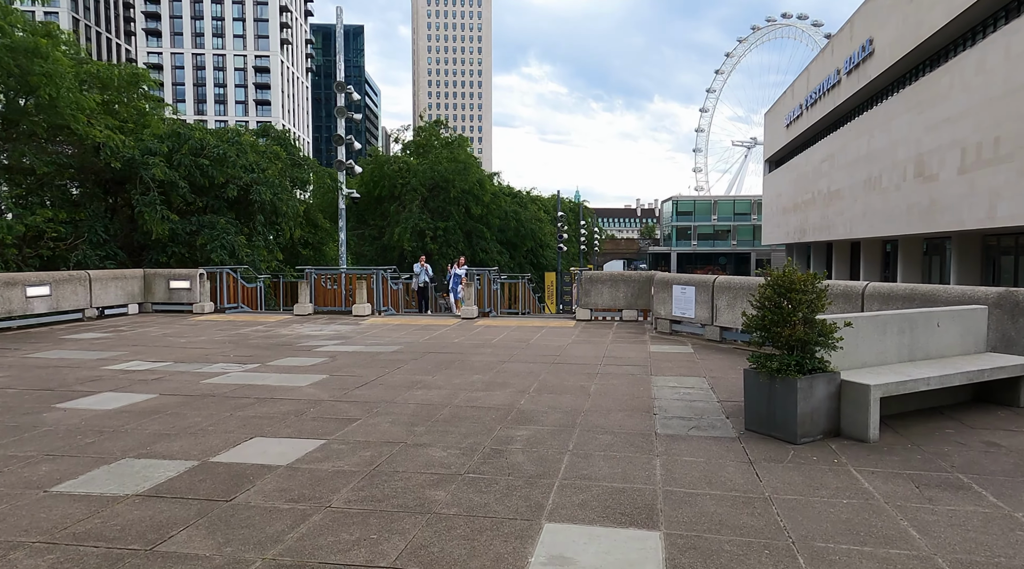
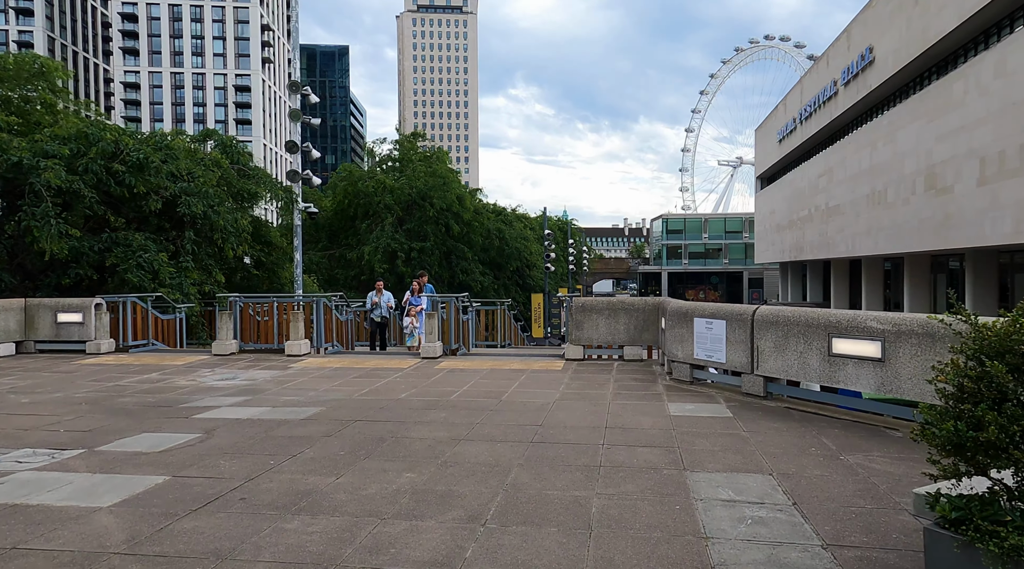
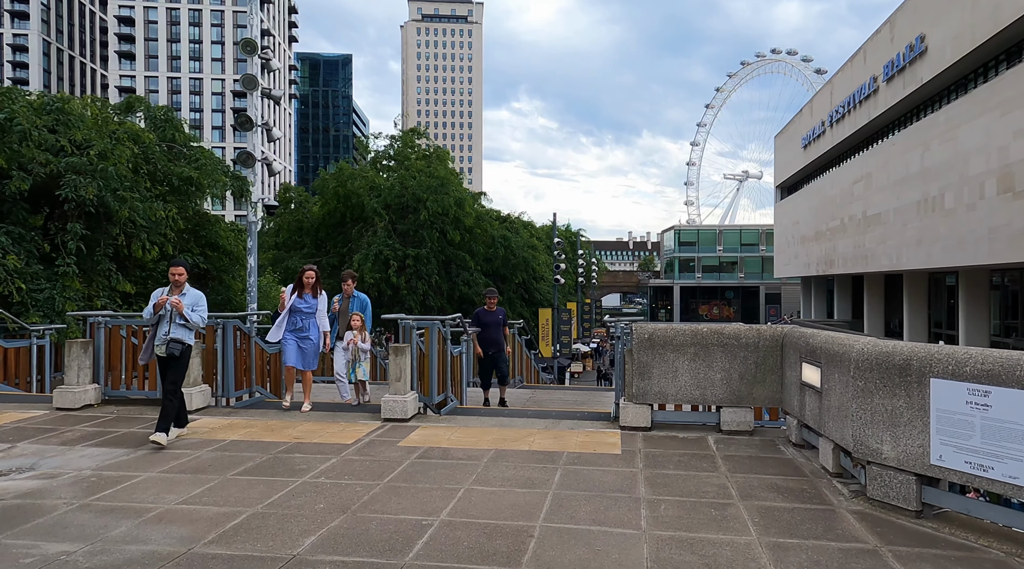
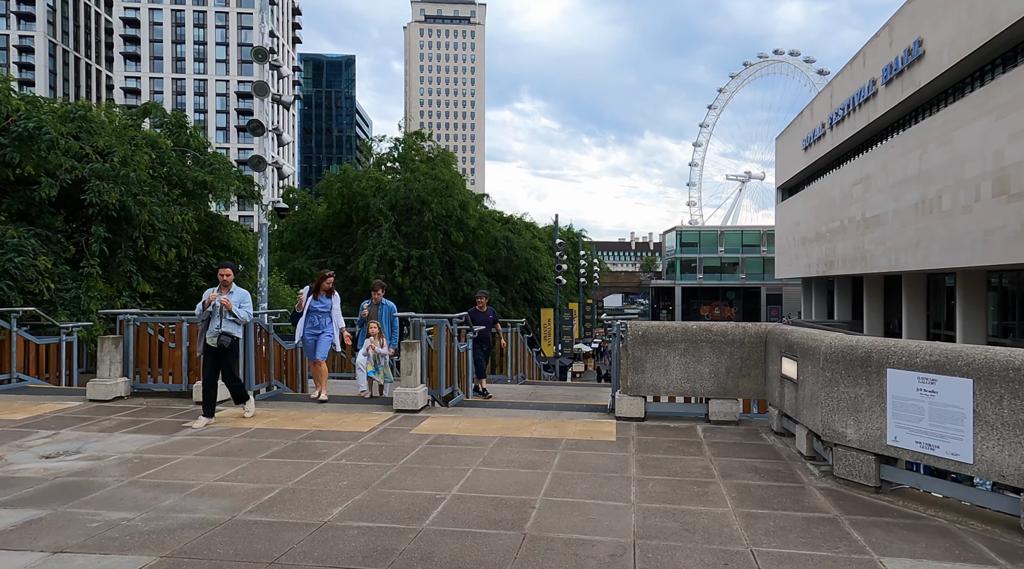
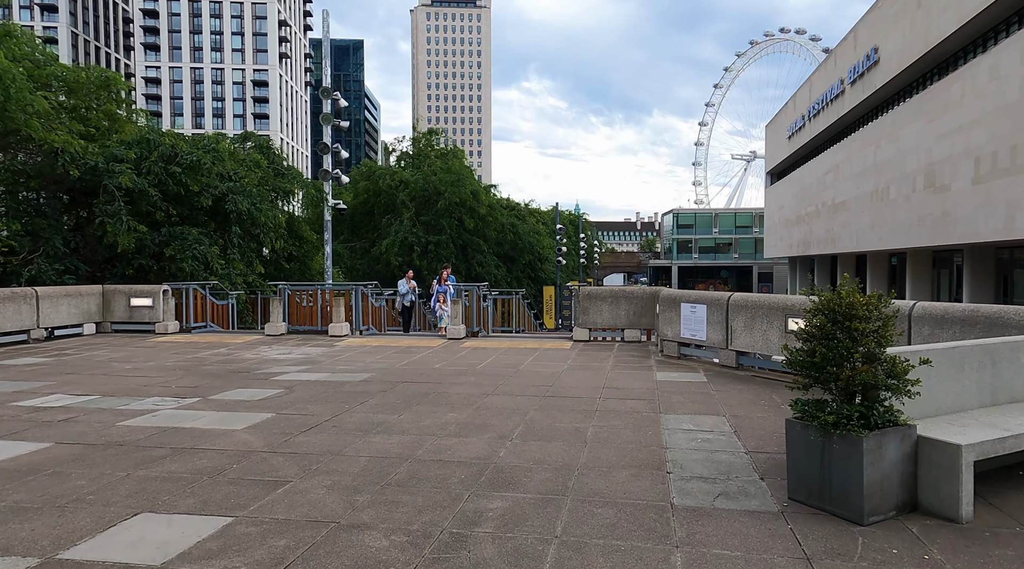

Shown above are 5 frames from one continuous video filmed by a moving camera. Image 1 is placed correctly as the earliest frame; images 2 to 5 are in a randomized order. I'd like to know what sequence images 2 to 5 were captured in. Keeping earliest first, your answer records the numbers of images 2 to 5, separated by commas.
5, 2, 4, 3
